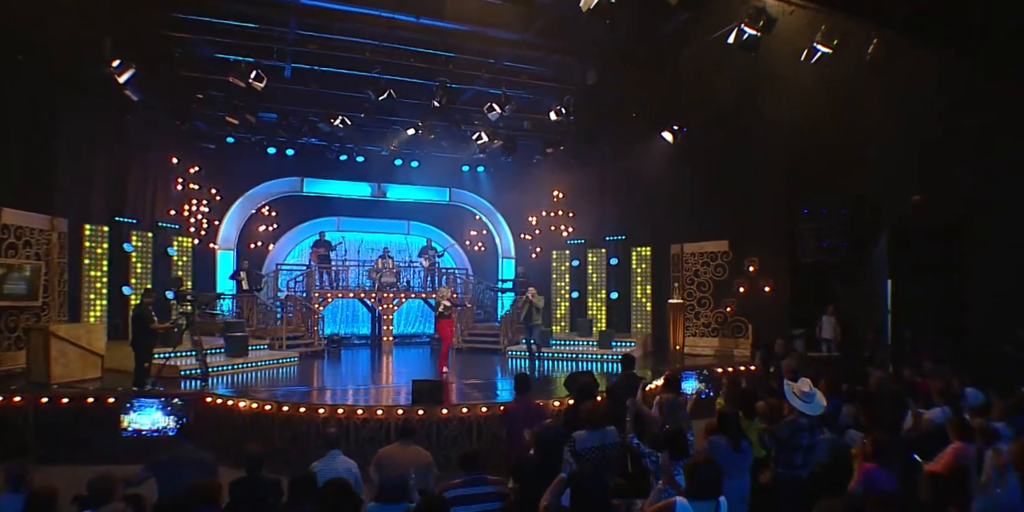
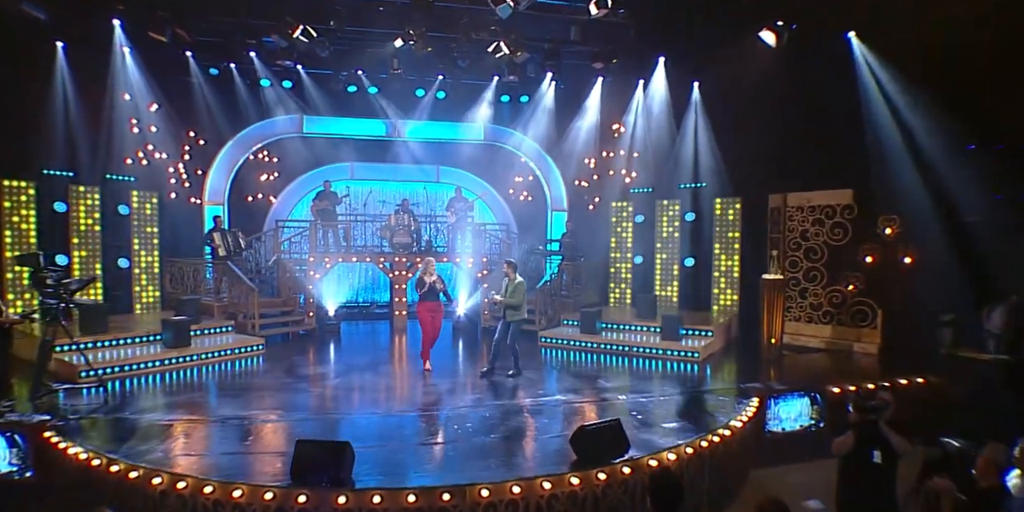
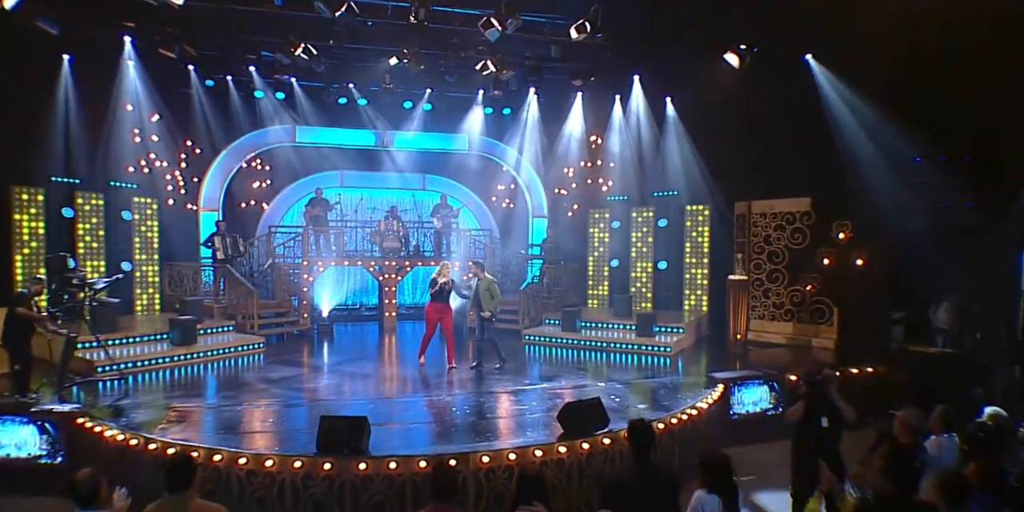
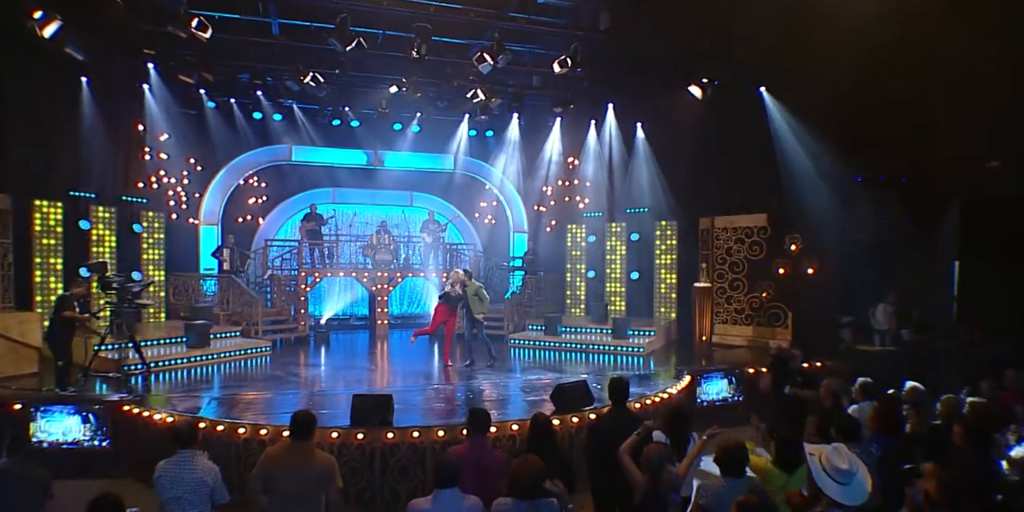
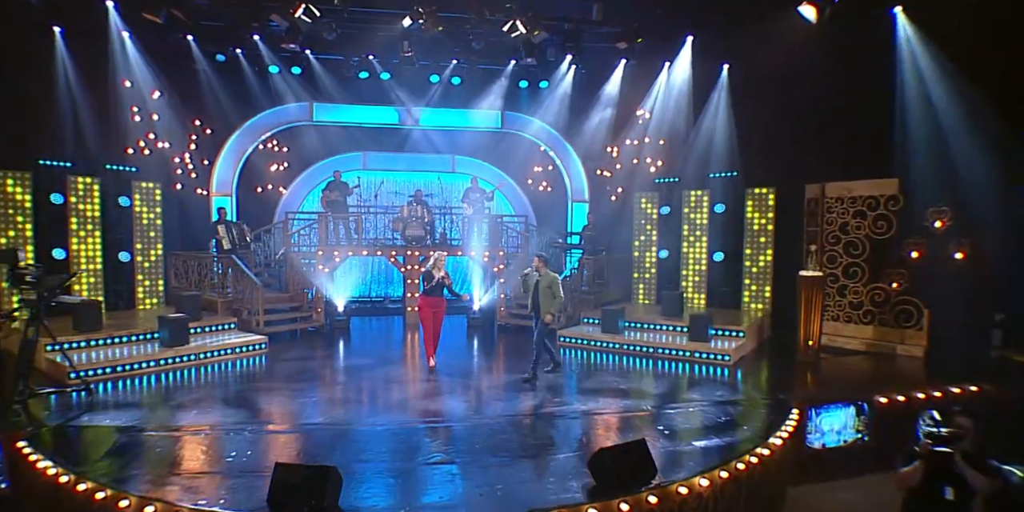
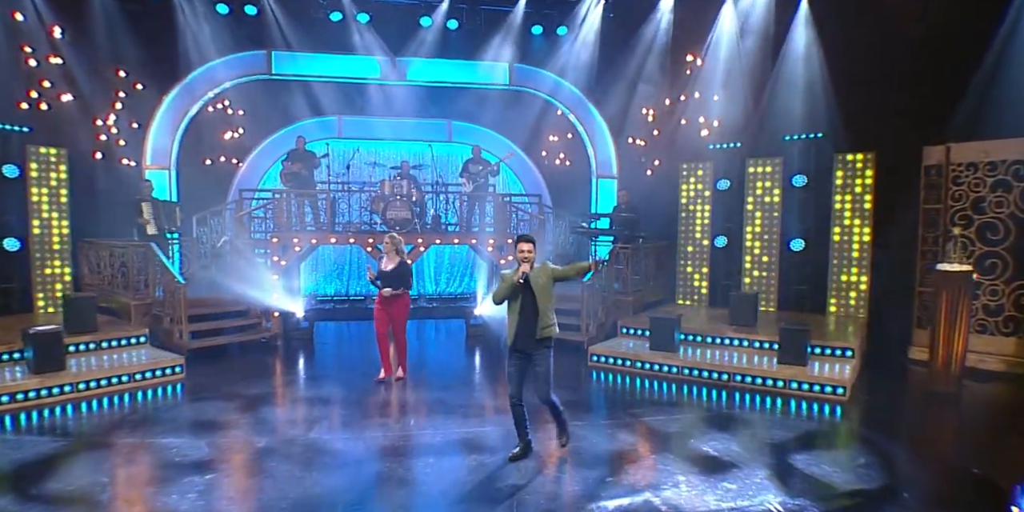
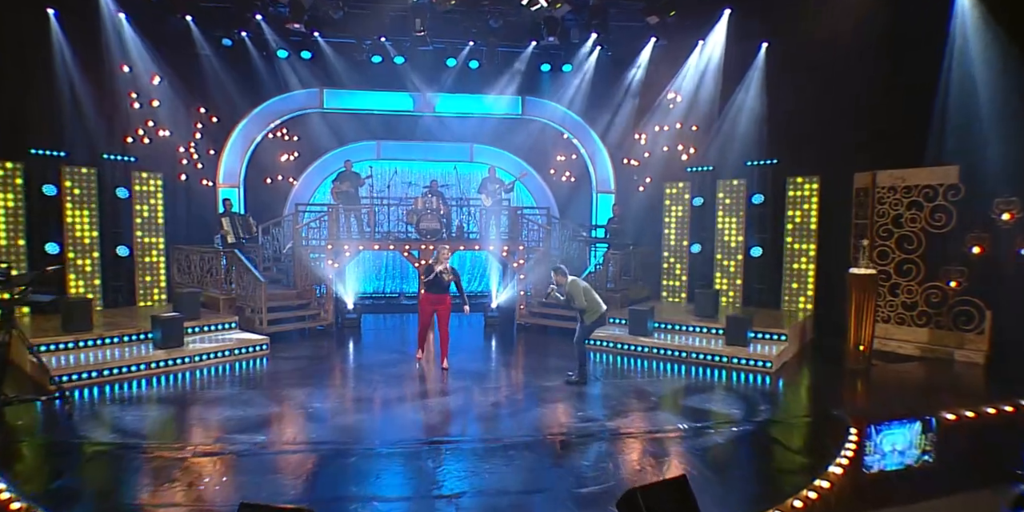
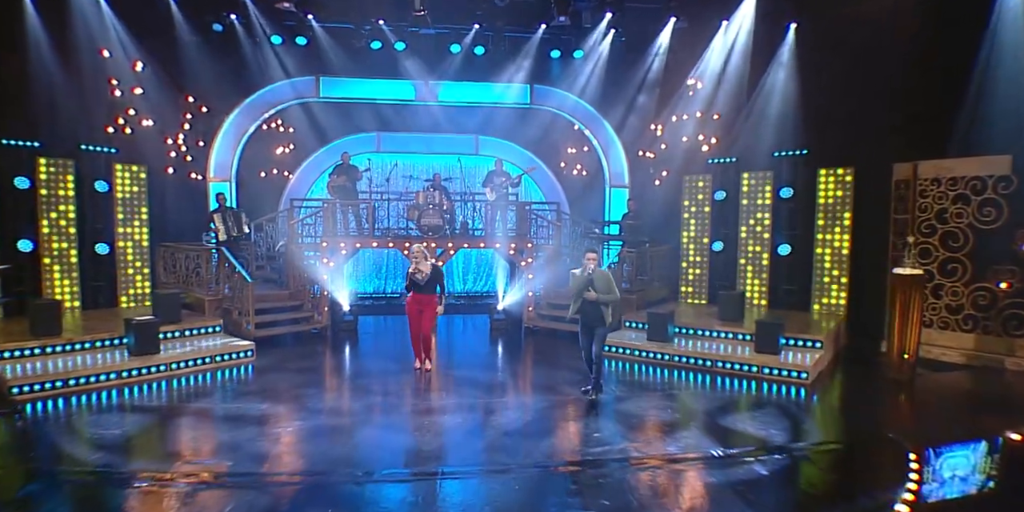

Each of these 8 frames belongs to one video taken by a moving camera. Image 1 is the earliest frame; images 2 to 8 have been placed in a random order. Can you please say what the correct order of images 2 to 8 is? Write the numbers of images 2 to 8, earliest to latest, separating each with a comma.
4, 3, 2, 5, 7, 8, 6
